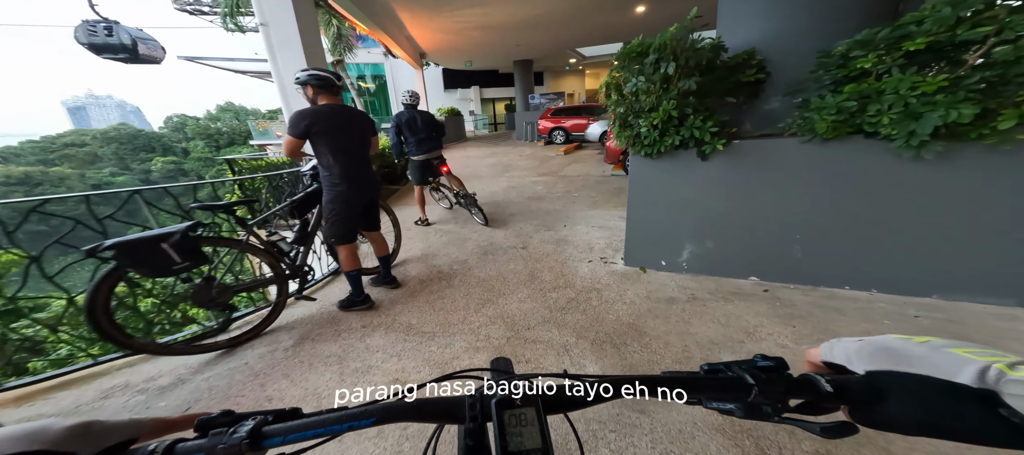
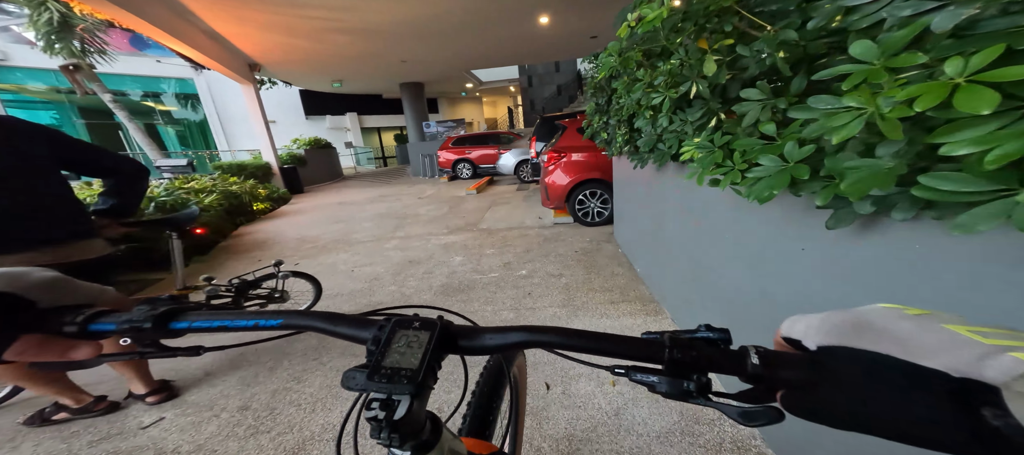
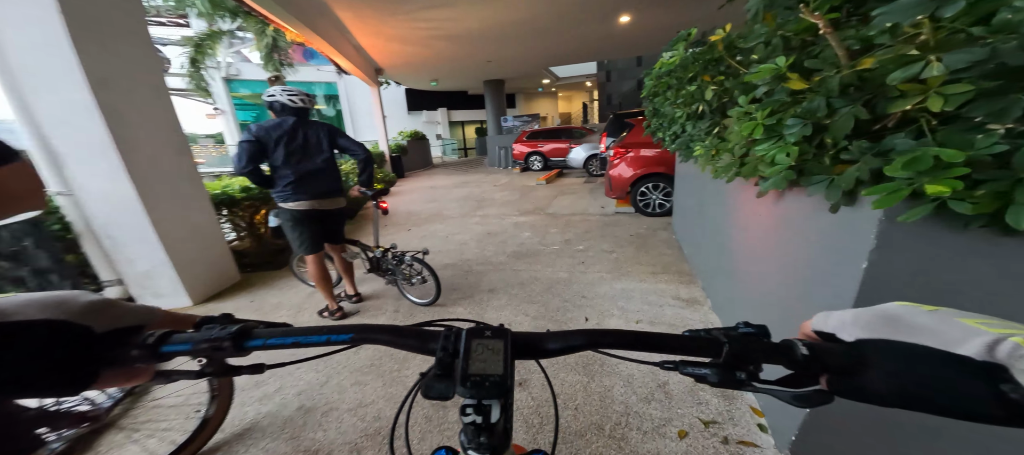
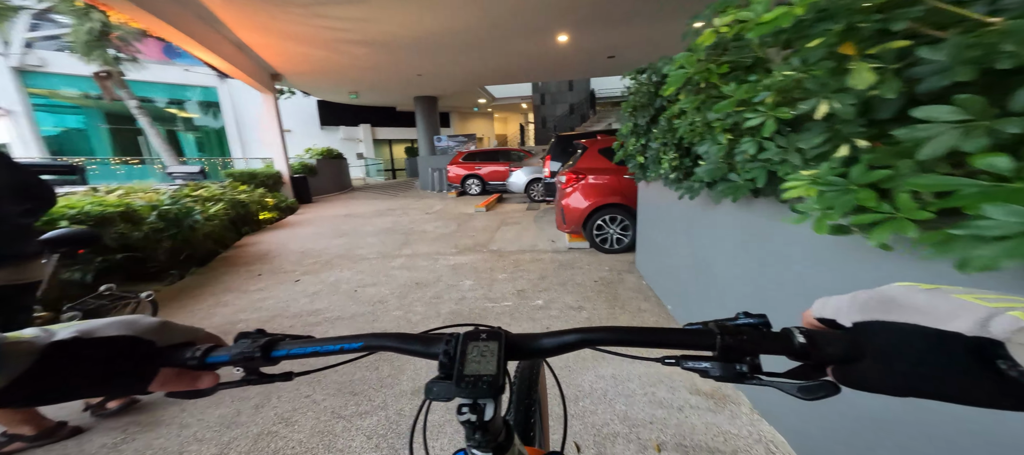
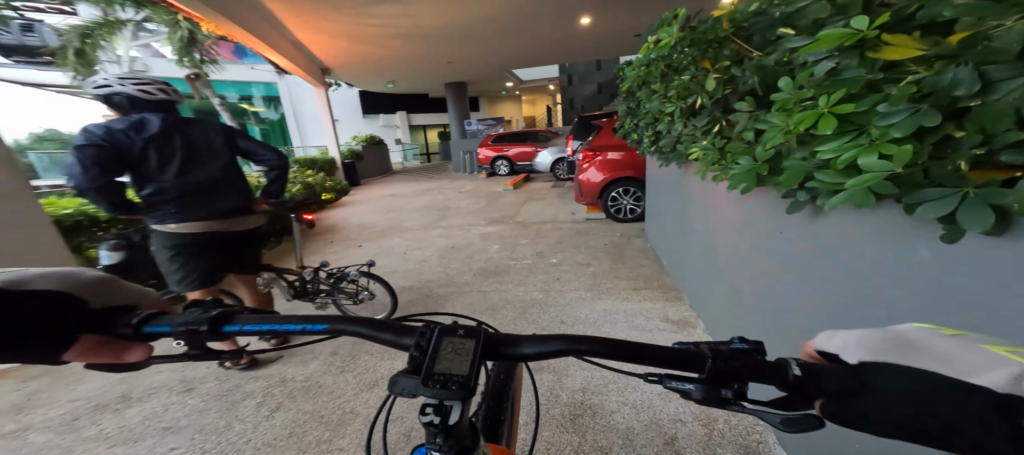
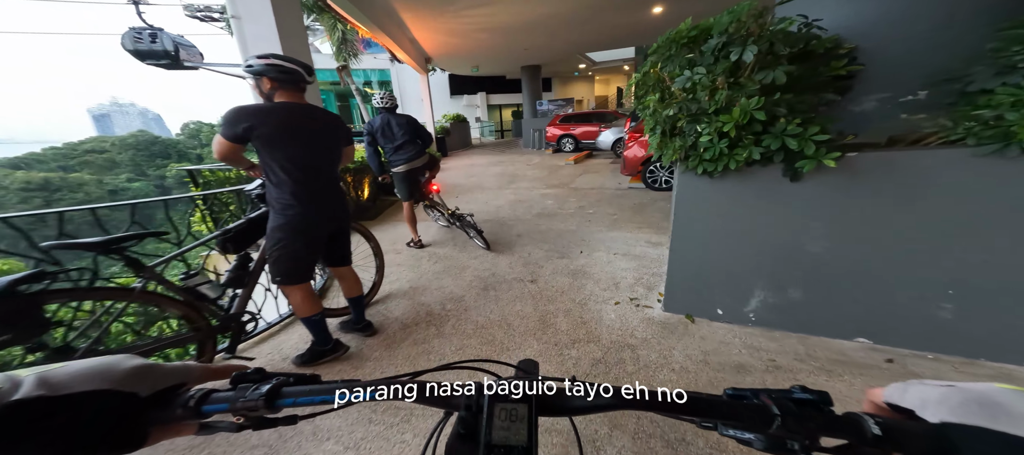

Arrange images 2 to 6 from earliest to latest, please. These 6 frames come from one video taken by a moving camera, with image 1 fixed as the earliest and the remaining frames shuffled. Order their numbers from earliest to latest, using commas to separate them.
6, 3, 5, 2, 4
